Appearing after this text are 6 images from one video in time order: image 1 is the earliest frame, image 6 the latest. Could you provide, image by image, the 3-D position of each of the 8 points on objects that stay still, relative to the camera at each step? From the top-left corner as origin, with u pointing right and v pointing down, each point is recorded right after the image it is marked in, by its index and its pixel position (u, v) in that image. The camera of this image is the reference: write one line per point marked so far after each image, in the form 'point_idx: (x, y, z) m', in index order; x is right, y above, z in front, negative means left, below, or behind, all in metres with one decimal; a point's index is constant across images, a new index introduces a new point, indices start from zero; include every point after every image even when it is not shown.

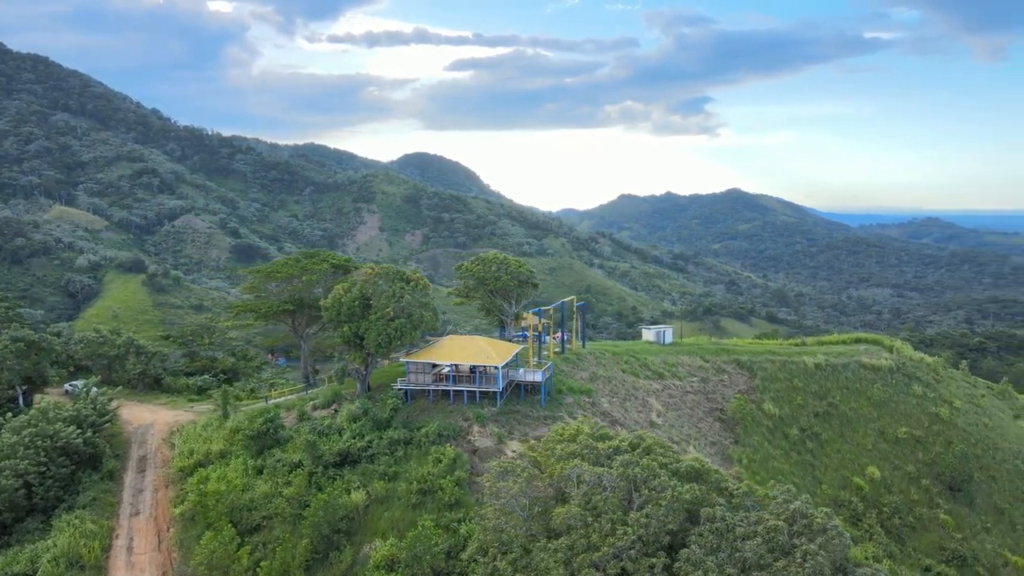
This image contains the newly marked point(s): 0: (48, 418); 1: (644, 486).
0: (-15.8, -4.4, +19.2) m
1: (+2.2, -3.1, +9.0) m
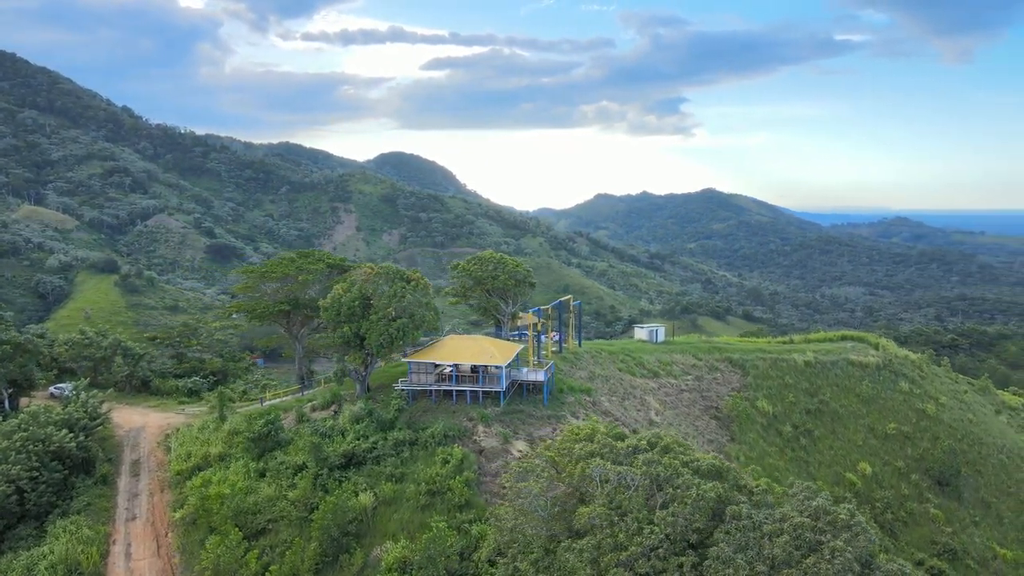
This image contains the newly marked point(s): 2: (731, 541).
0: (-15.7, -4.4, +18.8) m
1: (+2.5, -3.1, +8.9) m
2: (+3.1, -3.5, +7.9) m
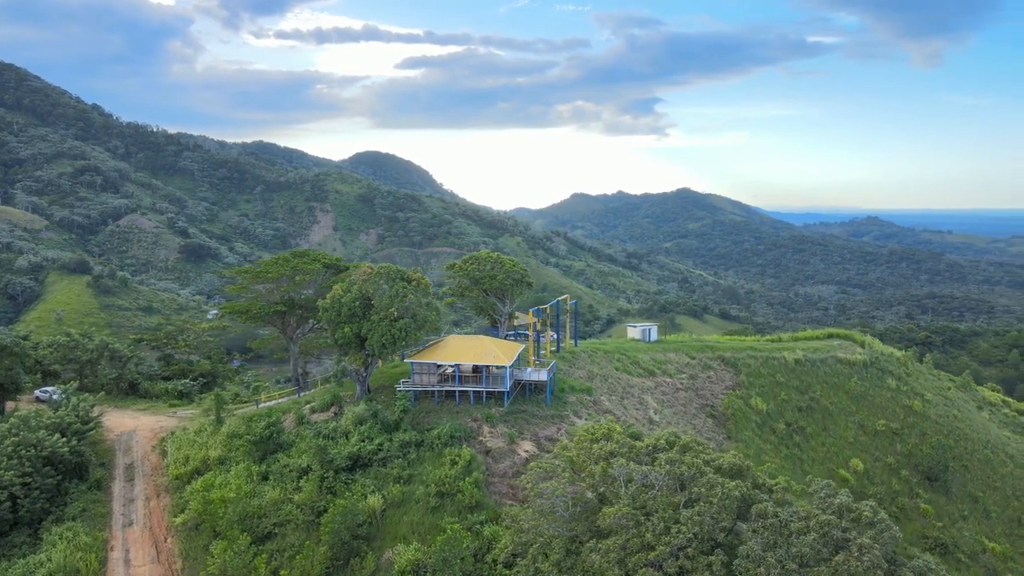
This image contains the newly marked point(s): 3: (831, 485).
0: (-15.6, -4.4, +18.4) m
1: (+2.8, -3.1, +8.9) m
2: (+3.4, -3.5, +7.9) m
3: (+5.0, -3.1, +9.0) m
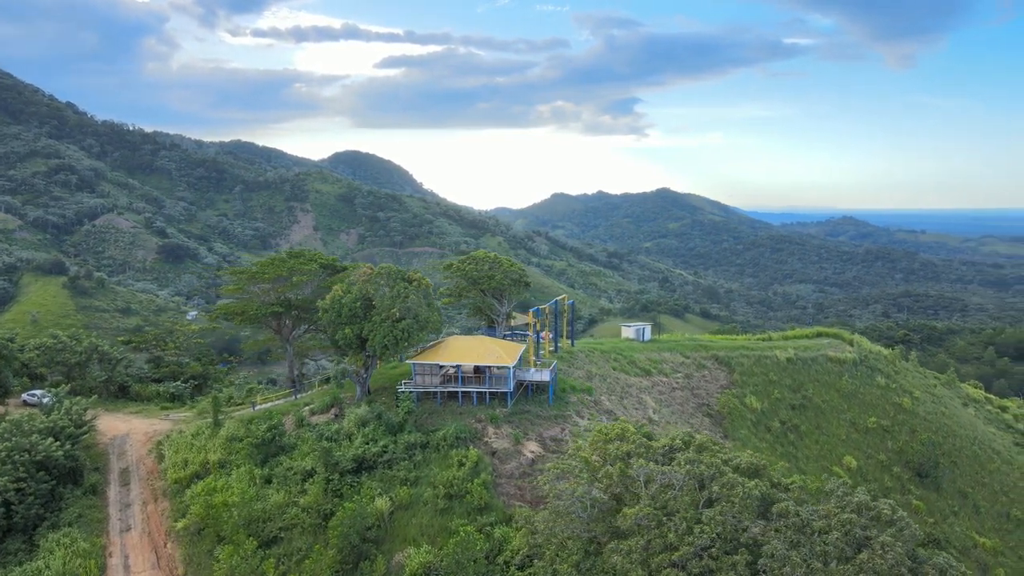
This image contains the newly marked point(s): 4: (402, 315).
0: (-15.5, -4.5, +18.0) m
1: (+3.1, -3.1, +8.9) m
2: (+3.7, -3.5, +7.9) m
3: (+5.3, -3.1, +9.0) m
4: (-3.6, -0.9, +18.3) m
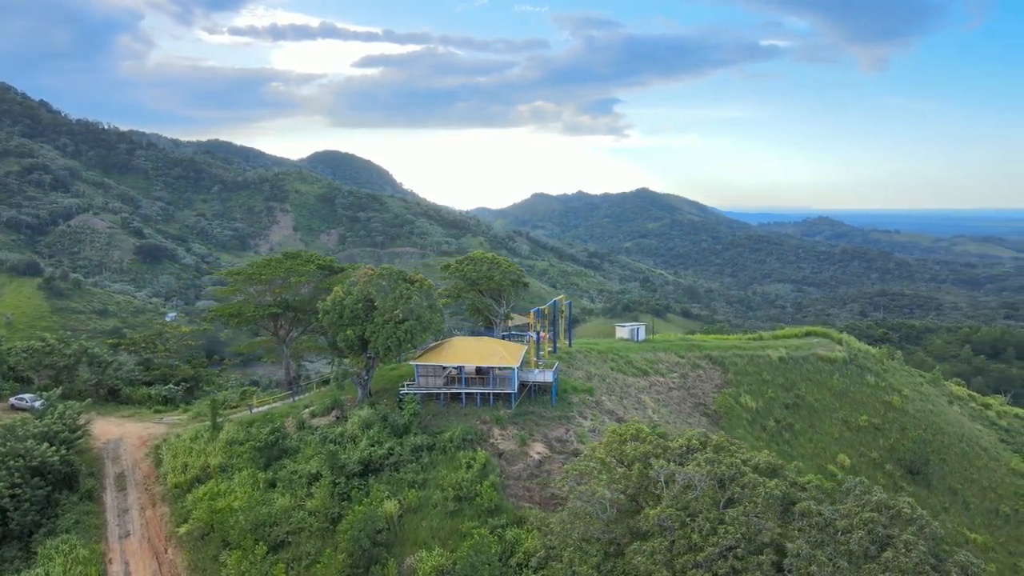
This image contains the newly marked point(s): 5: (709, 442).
0: (-15.4, -4.6, +17.6) m
1: (+3.4, -3.1, +9.0) m
2: (+4.0, -3.5, +7.9) m
3: (+5.6, -3.1, +9.1) m
4: (-3.5, -0.9, +18.2) m
5: (+3.6, -2.9, +10.6) m
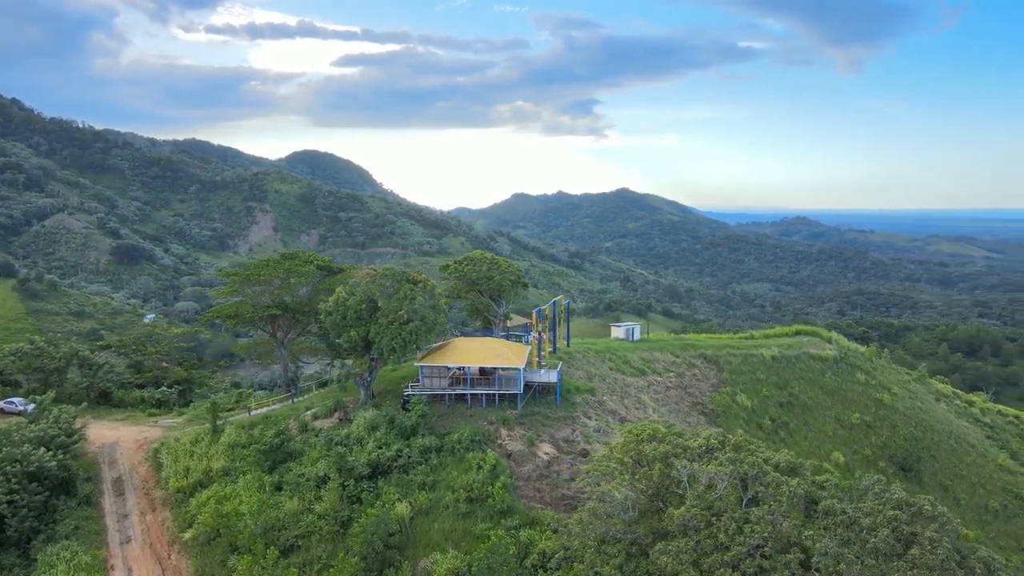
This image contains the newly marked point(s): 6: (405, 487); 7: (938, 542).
0: (-15.2, -4.6, +17.3) m
1: (+3.7, -3.1, +9.0) m
2: (+4.4, -3.5, +8.0) m
3: (+5.9, -3.1, +9.2) m
4: (-3.3, -0.9, +18.1) m
5: (+3.8, -2.9, +10.6) m
6: (-2.8, -5.1, +14.5) m
7: (+5.7, -3.4, +7.7) m
